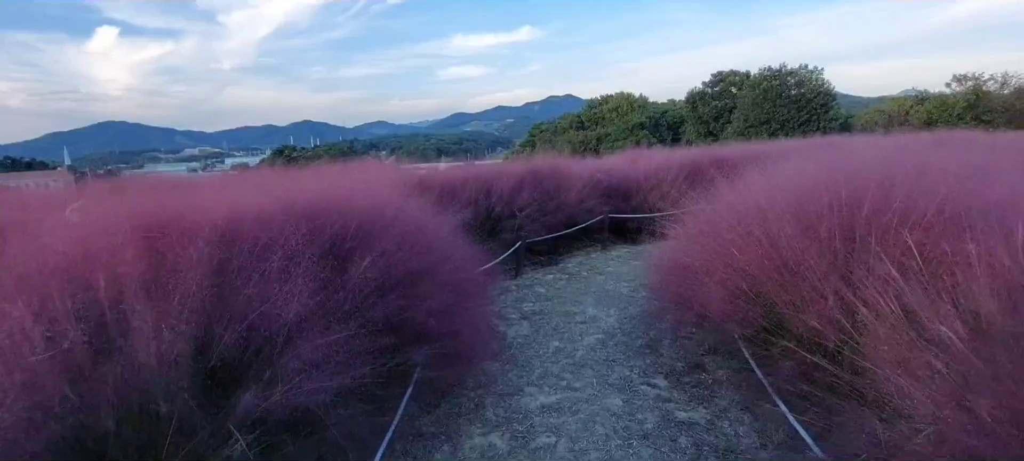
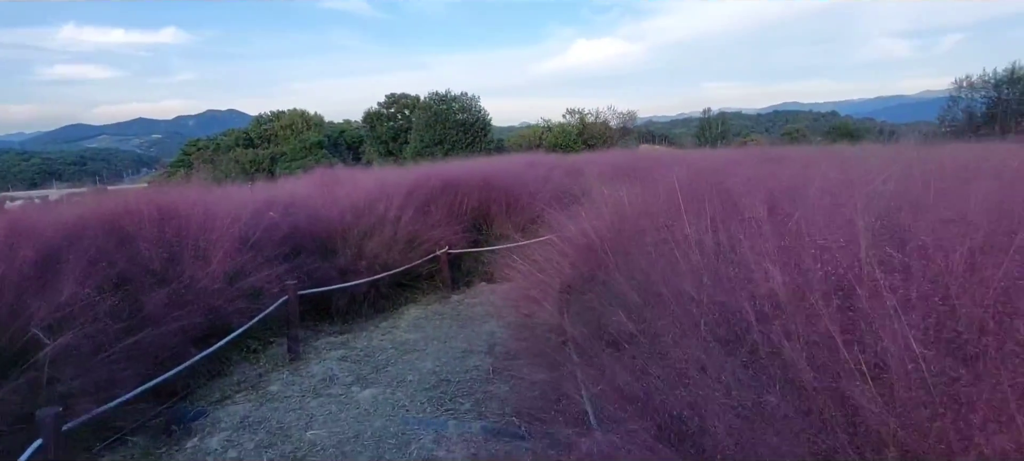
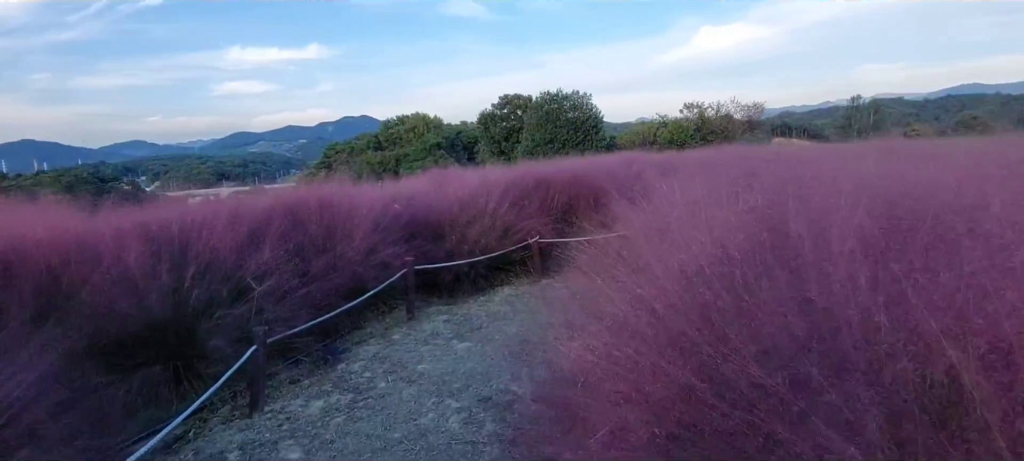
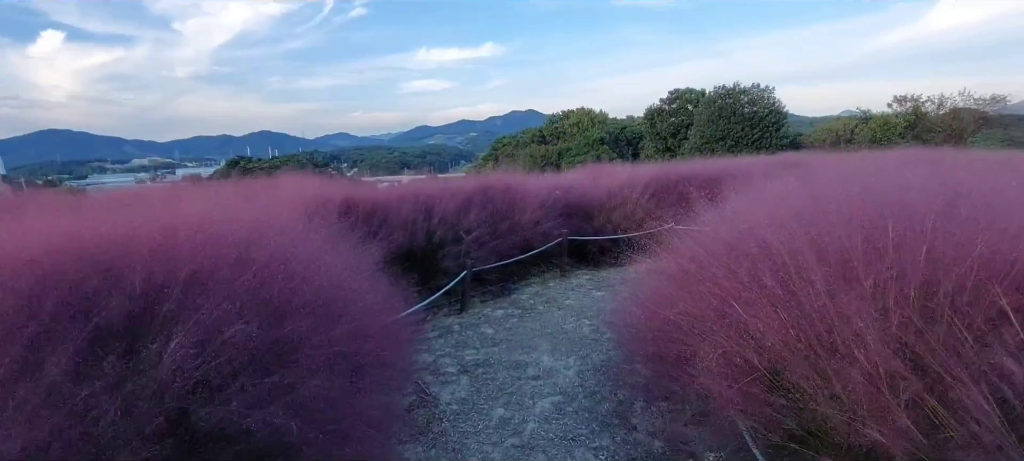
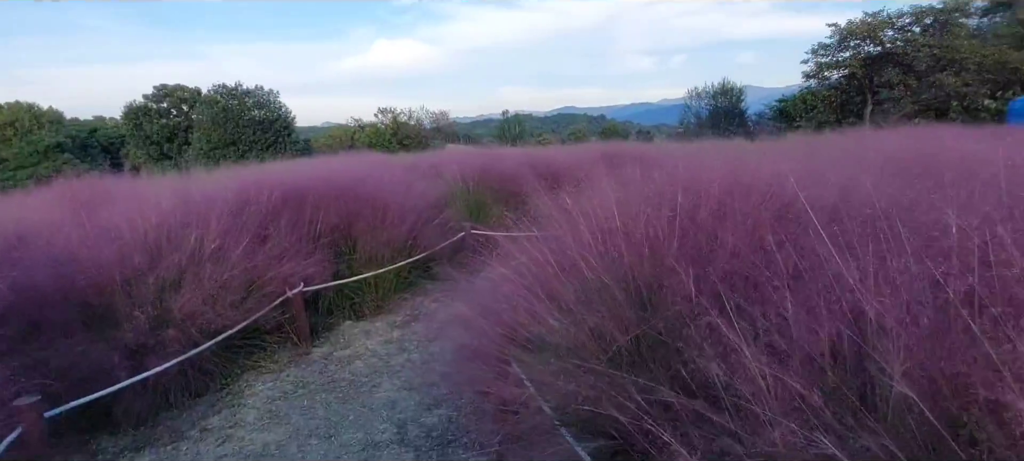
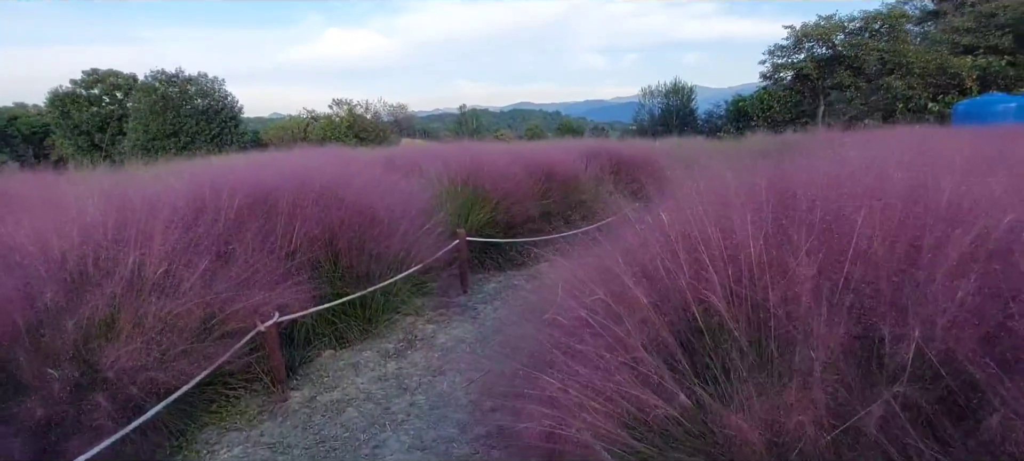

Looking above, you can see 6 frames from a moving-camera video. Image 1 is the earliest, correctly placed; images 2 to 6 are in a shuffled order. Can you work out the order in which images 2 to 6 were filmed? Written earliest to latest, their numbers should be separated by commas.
4, 3, 2, 5, 6
